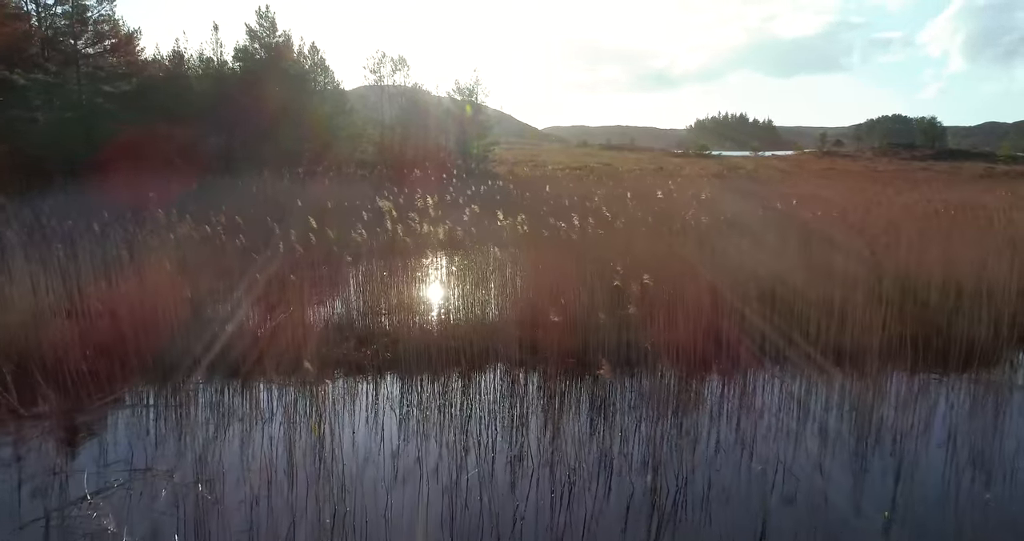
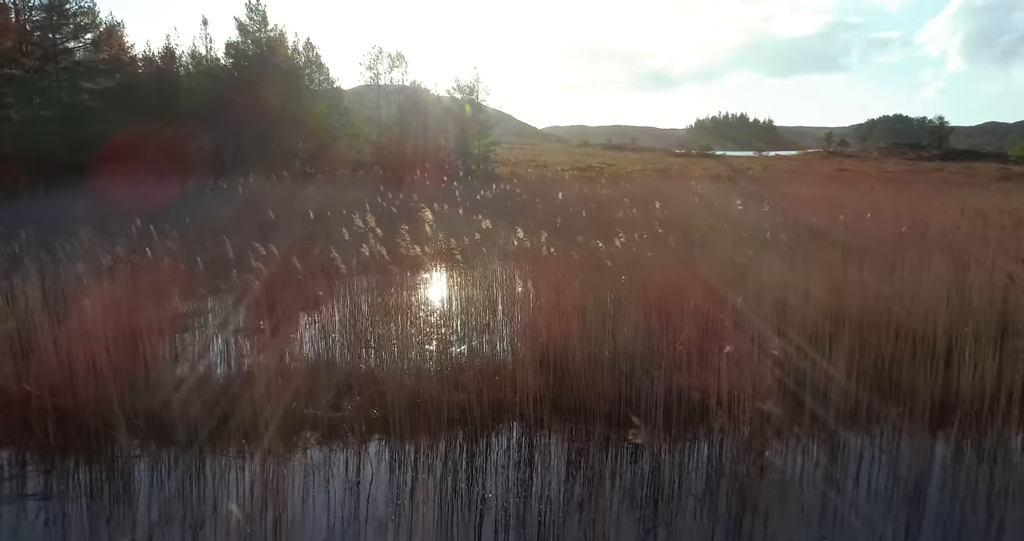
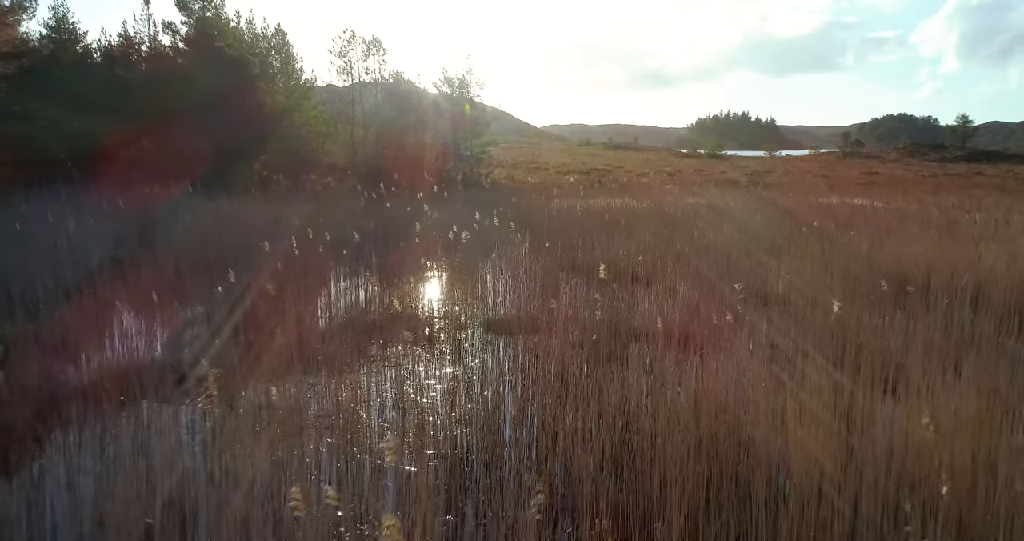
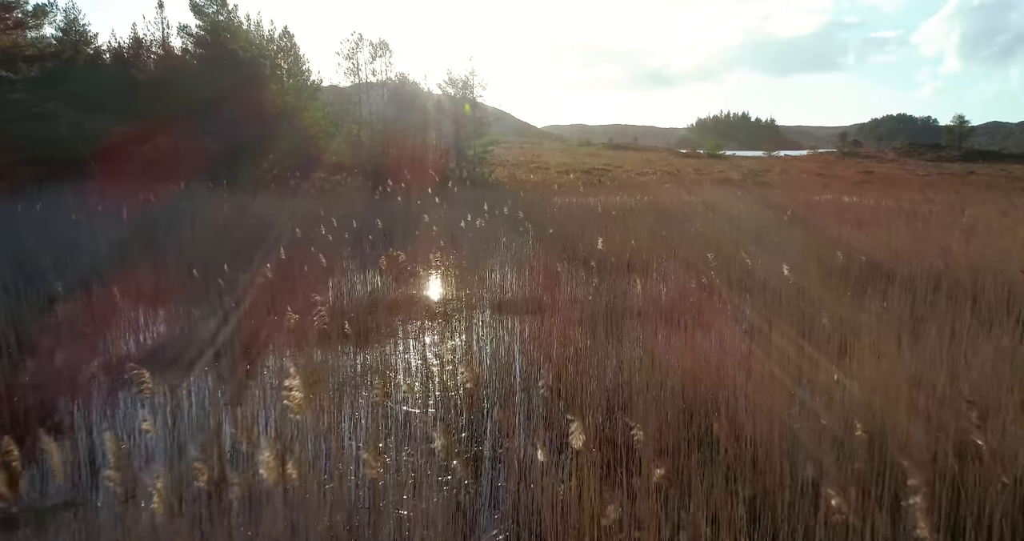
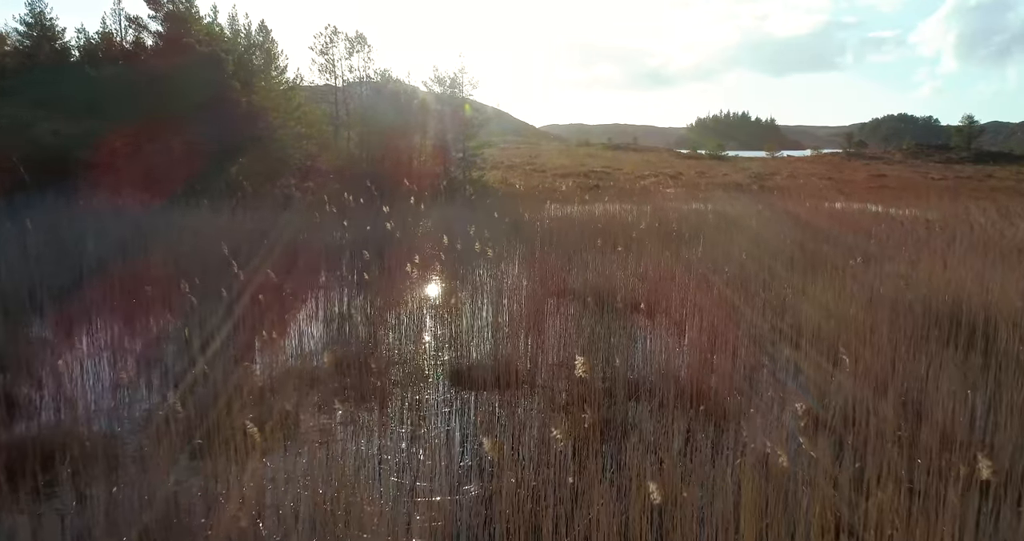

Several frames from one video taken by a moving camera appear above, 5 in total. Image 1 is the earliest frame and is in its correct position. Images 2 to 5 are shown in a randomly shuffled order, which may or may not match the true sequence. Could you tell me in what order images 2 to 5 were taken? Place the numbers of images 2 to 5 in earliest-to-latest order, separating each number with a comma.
2, 4, 3, 5
